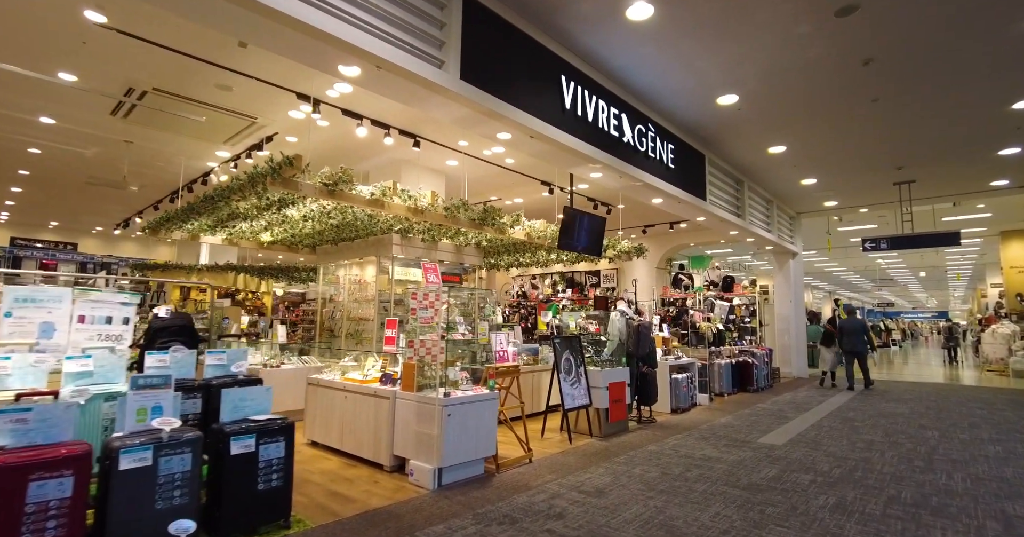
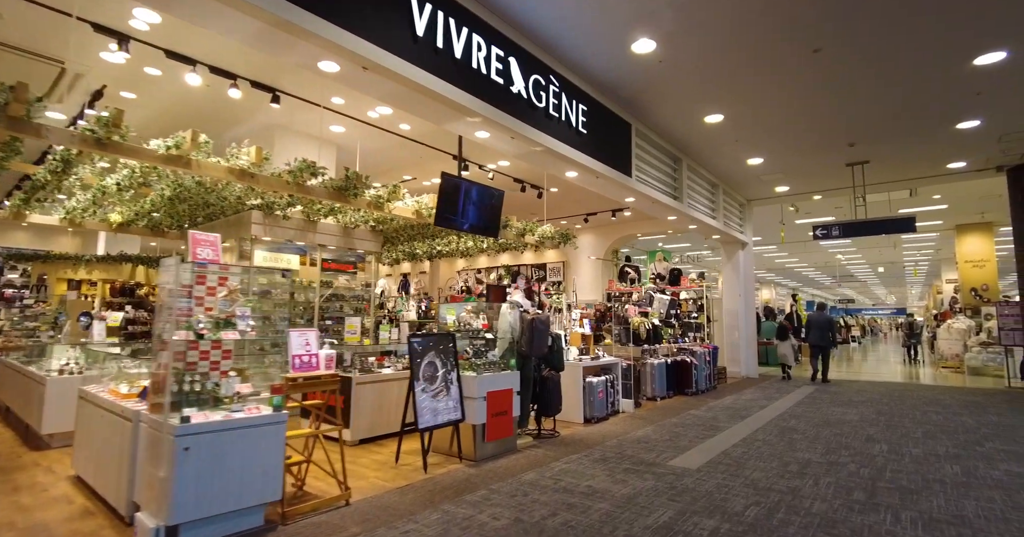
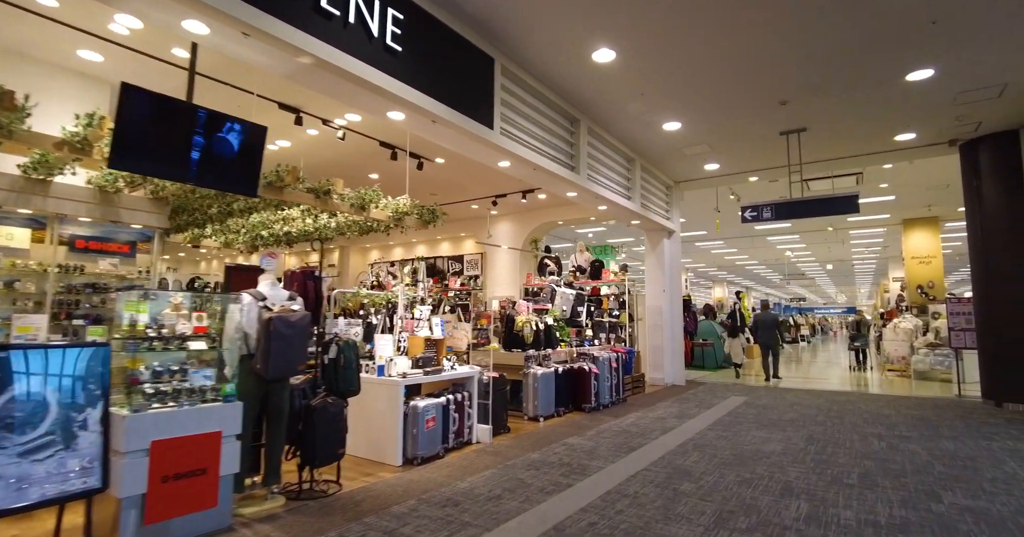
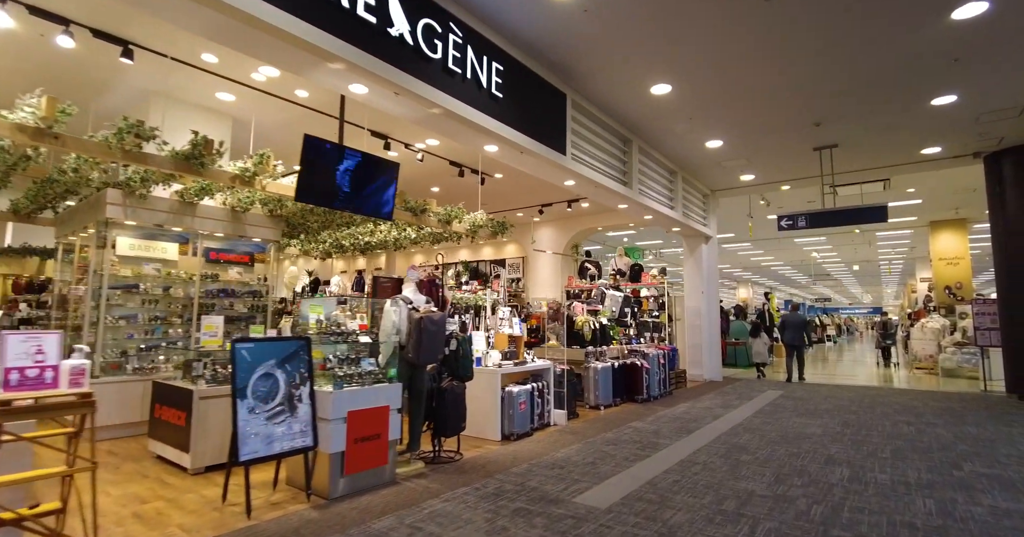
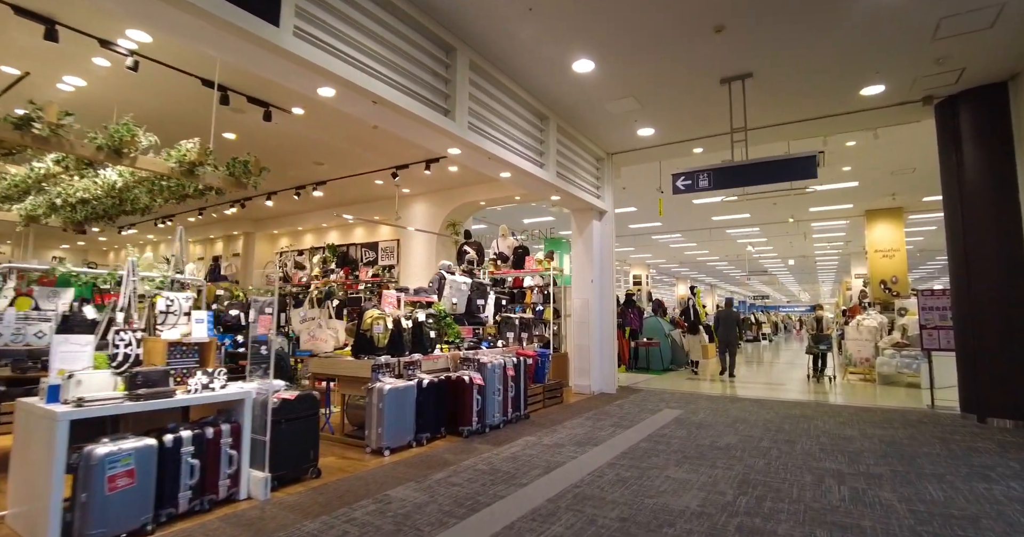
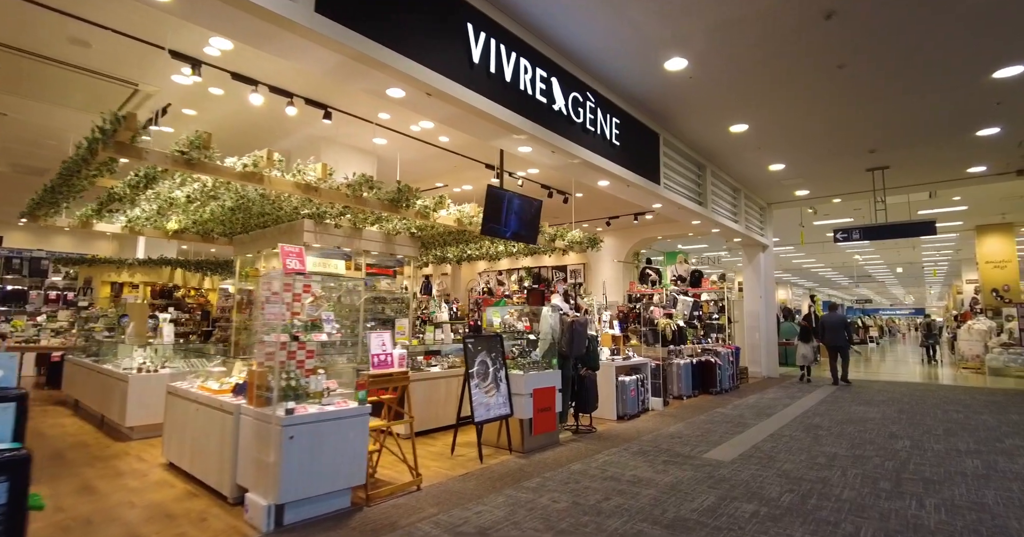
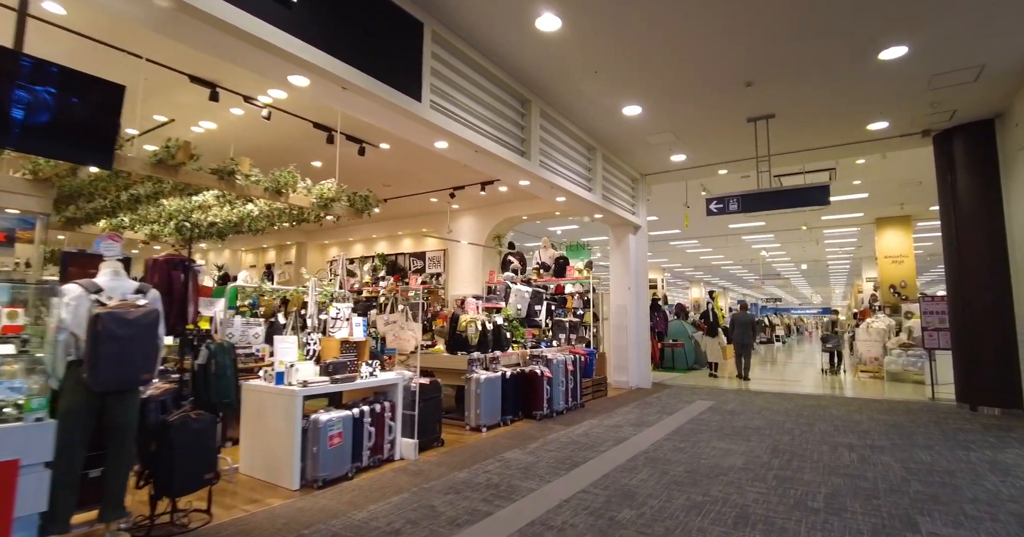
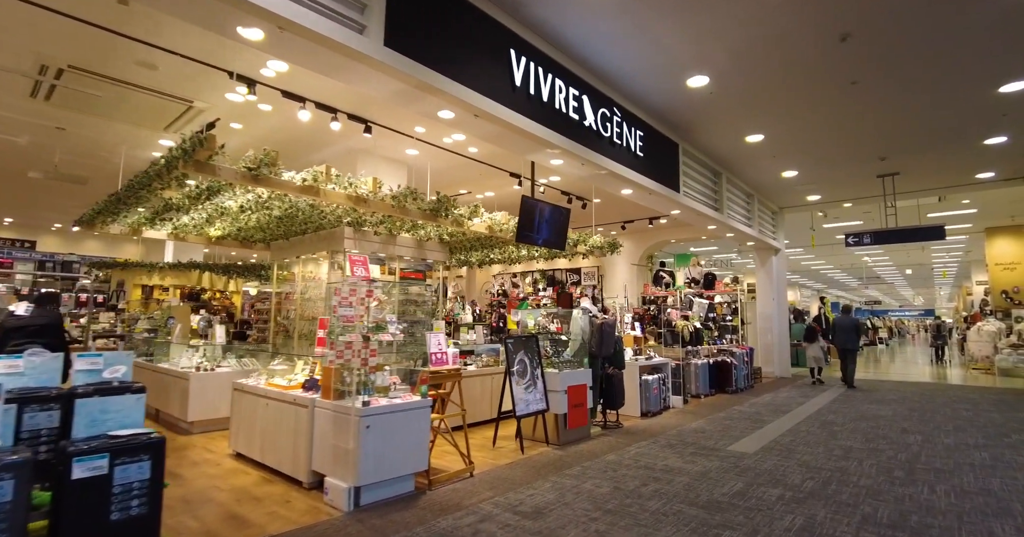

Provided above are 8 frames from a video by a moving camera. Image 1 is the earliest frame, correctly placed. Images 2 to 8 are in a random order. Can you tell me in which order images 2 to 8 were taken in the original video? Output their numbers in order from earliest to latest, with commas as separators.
8, 6, 2, 4, 3, 7, 5
